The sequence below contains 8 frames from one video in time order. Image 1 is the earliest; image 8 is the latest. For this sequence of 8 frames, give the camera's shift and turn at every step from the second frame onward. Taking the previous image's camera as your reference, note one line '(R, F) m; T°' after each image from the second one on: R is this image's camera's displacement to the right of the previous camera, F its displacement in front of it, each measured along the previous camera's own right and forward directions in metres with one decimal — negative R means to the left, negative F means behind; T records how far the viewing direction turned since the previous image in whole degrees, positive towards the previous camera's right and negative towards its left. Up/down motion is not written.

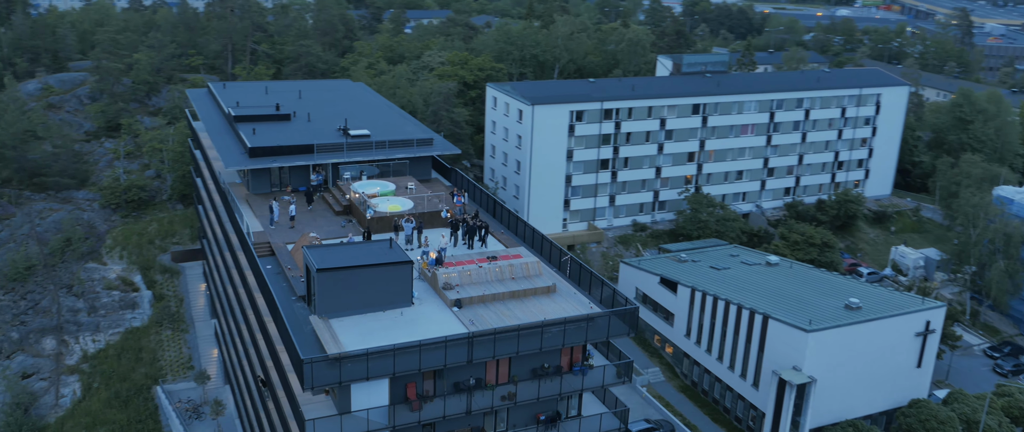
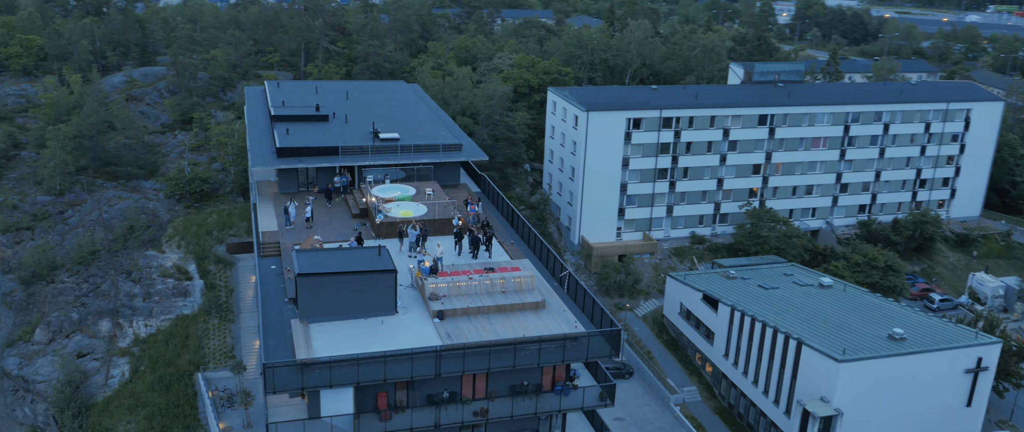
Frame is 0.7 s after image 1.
(+4.4, +0.8) m; -7°
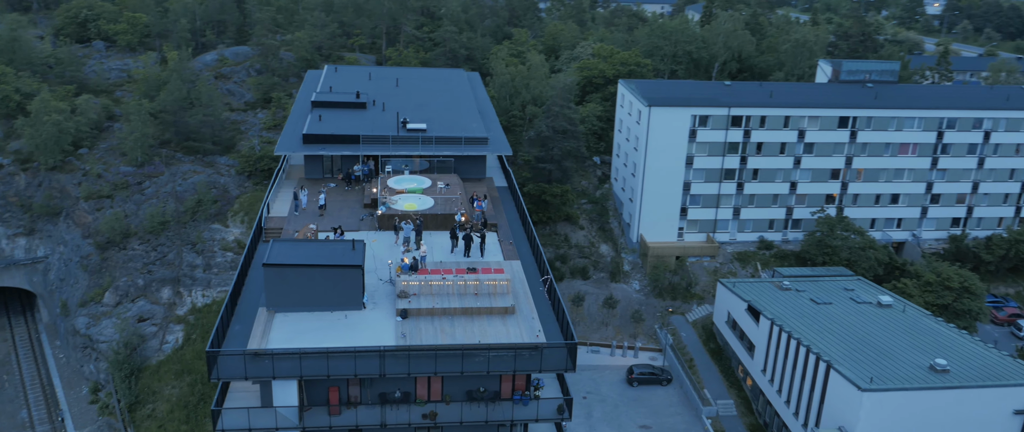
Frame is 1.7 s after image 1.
(+5.9, +1.2) m; -9°
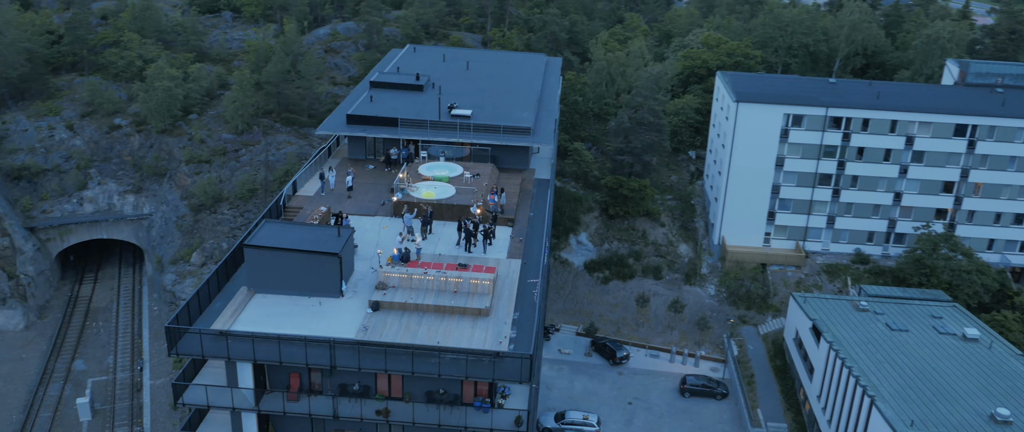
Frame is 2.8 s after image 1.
(+6.4, +2.0) m; -11°
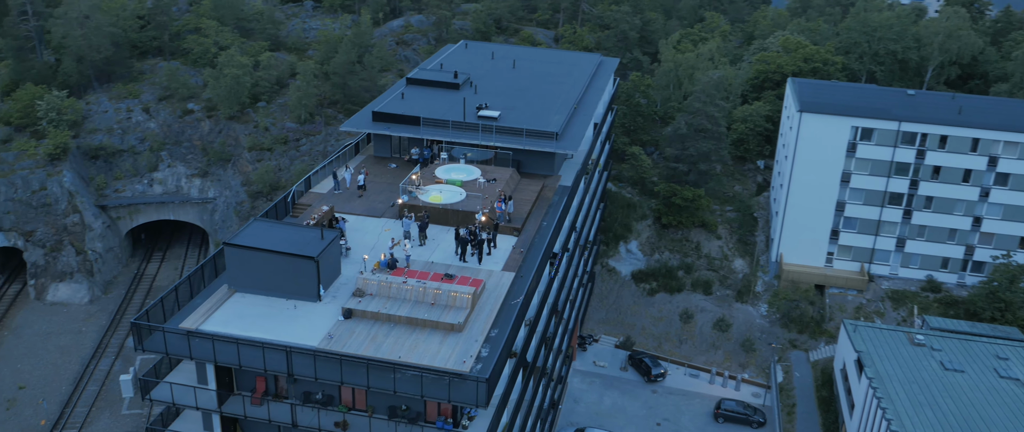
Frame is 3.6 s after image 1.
(+4.5, +1.9) m; -7°
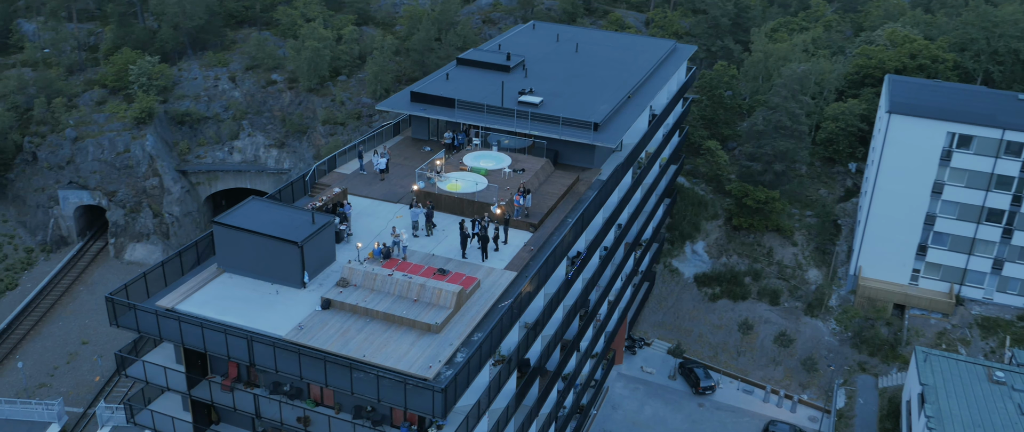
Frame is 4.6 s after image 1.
(+4.3, +2.6) m; -8°
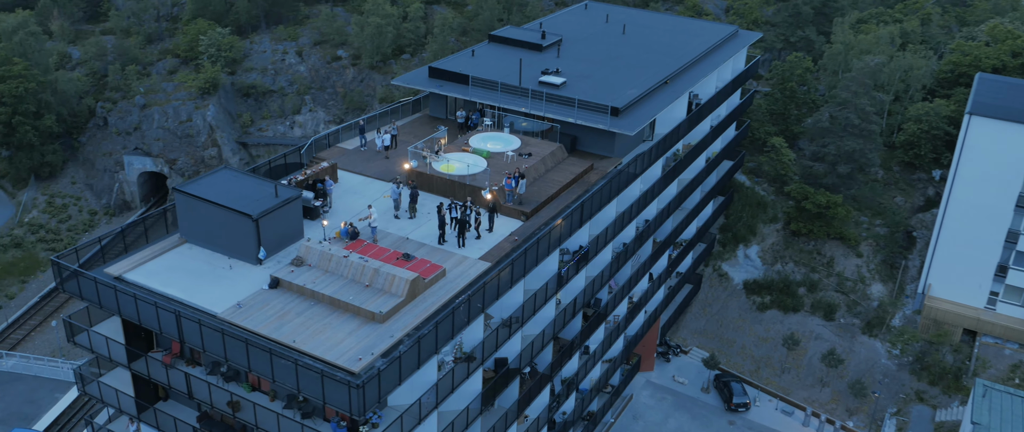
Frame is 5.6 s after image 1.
(+4.4, +3.1) m; -7°
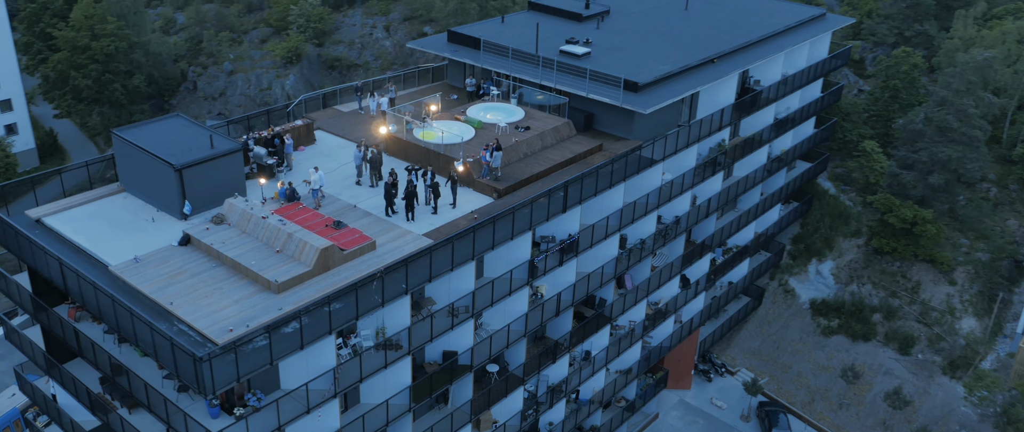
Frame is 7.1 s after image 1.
(+5.6, +4.4) m; -9°
